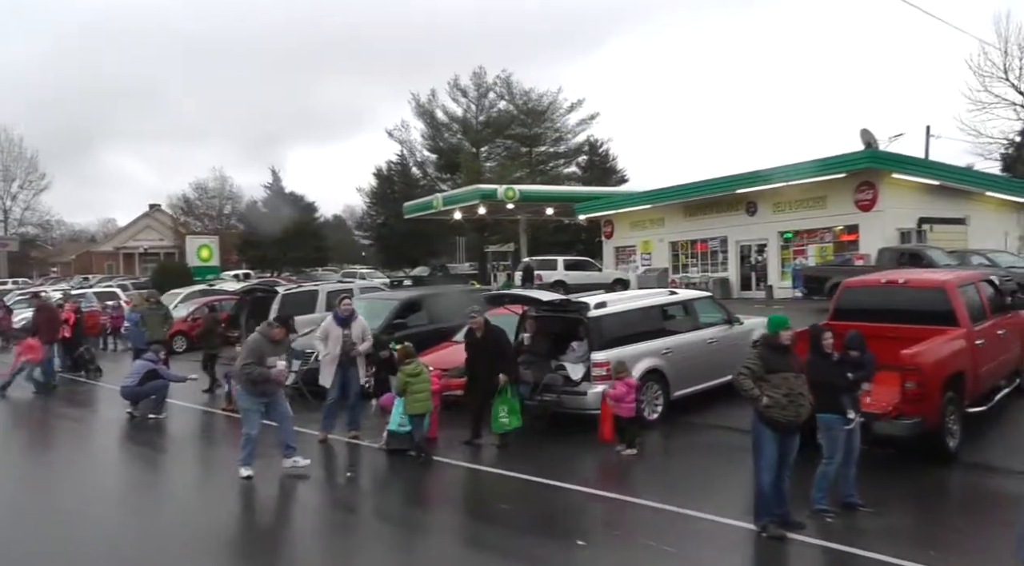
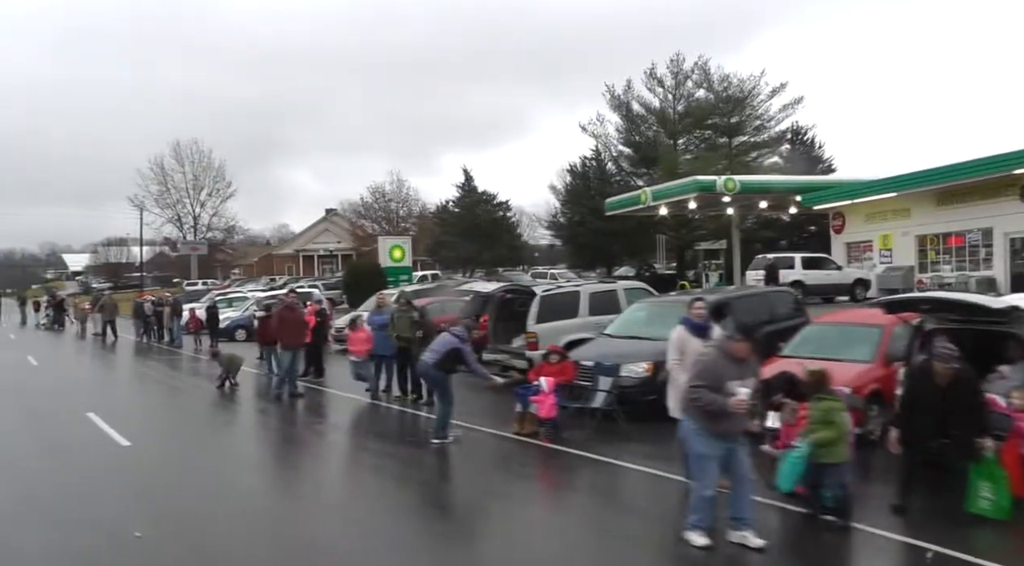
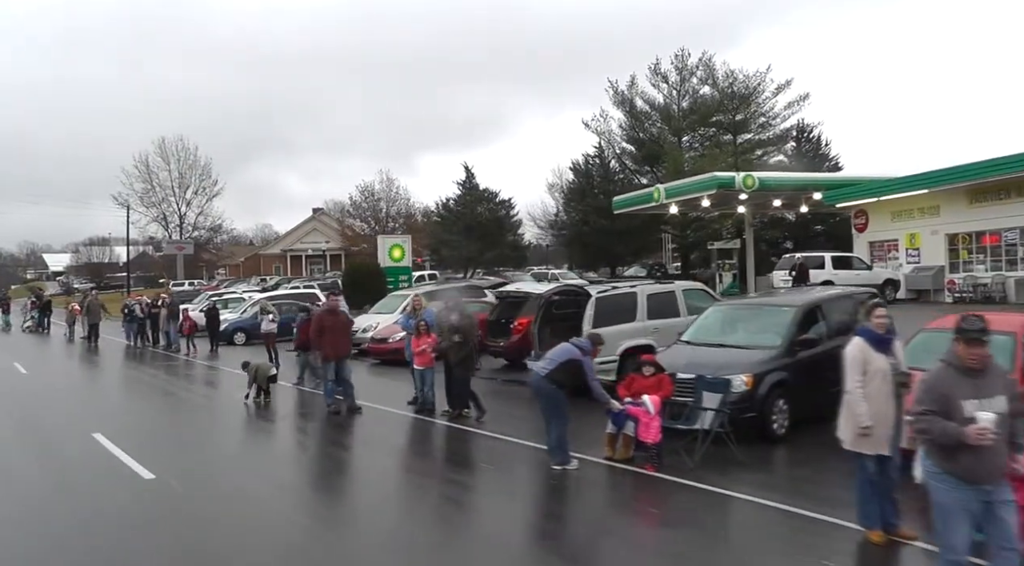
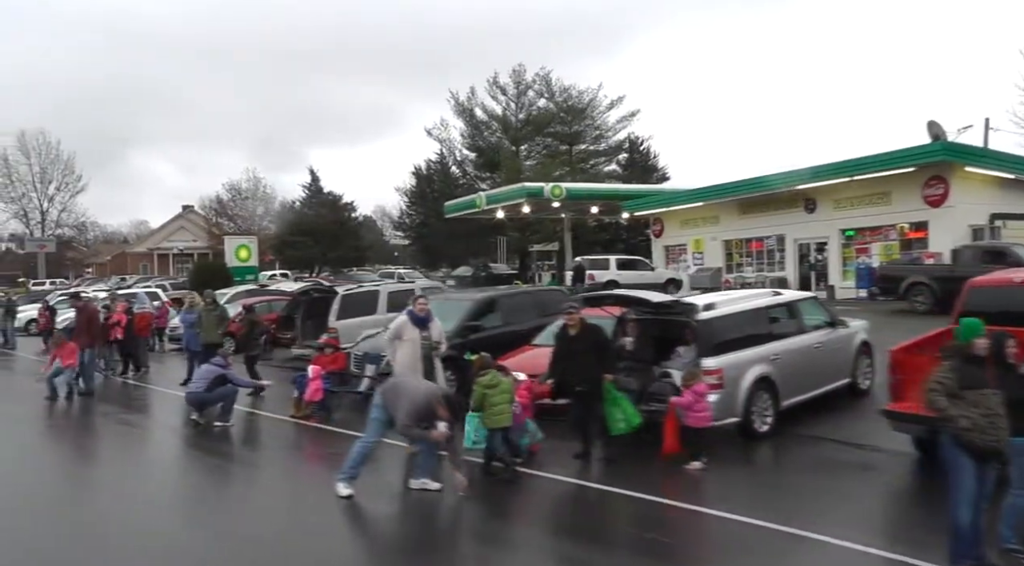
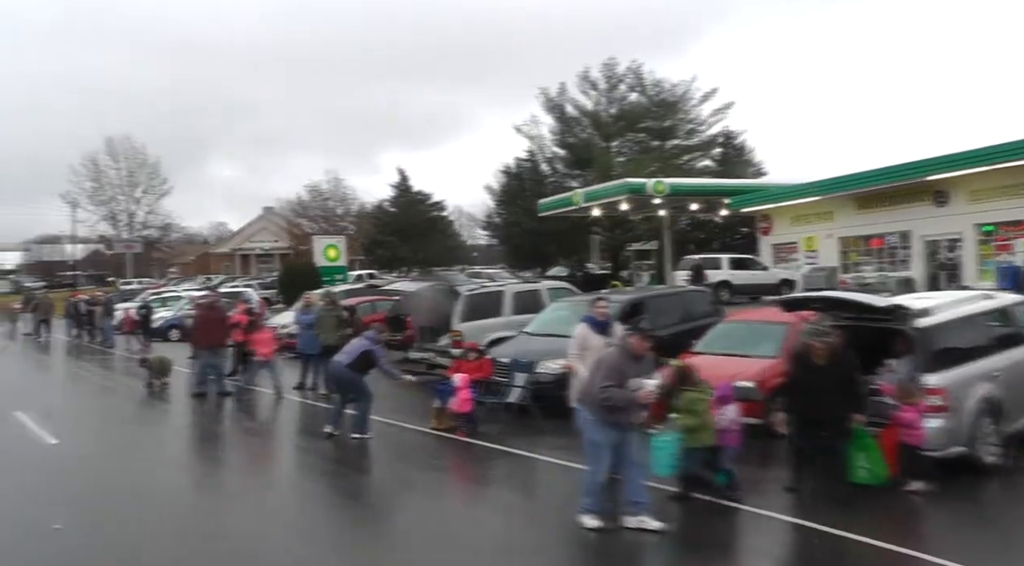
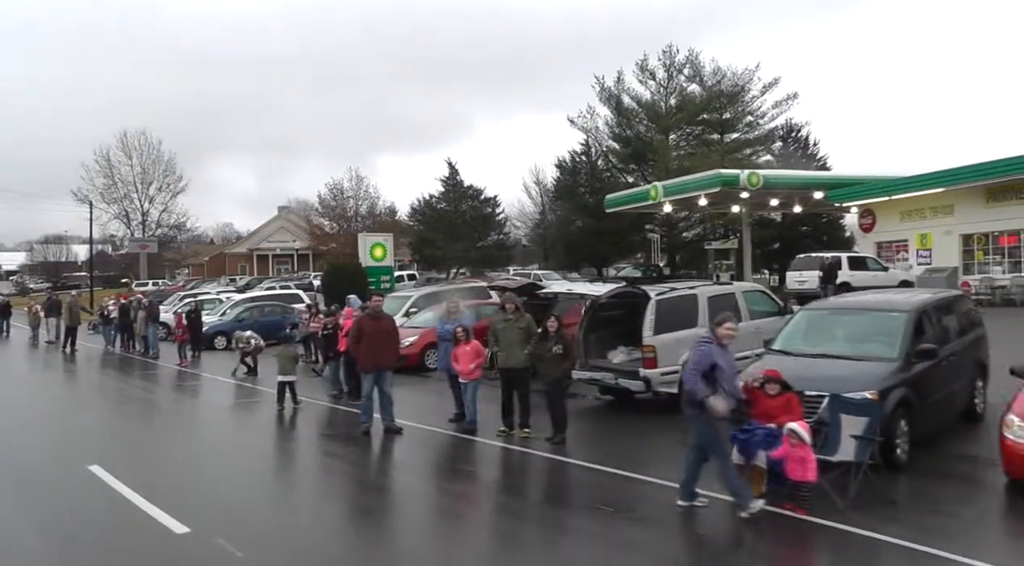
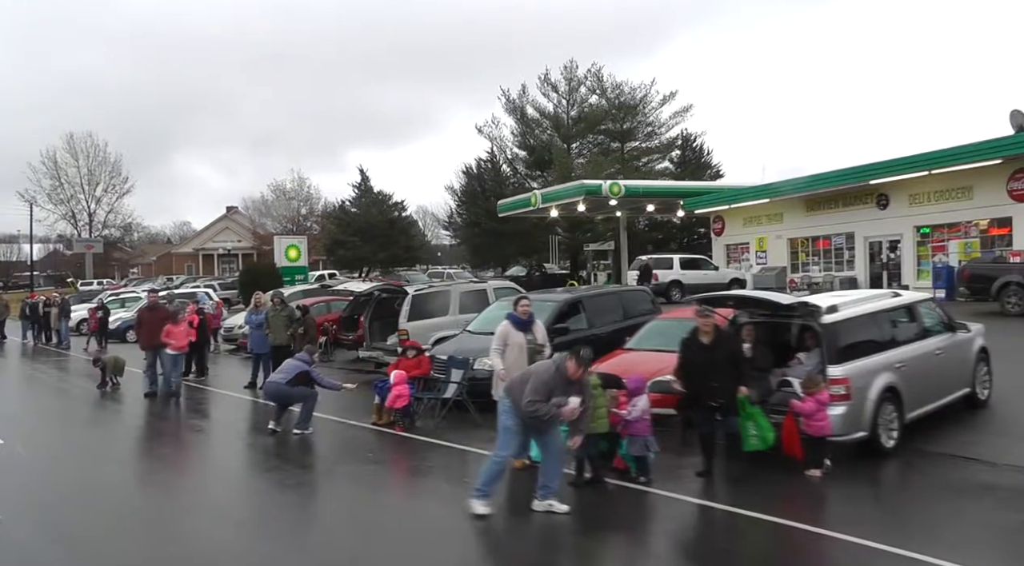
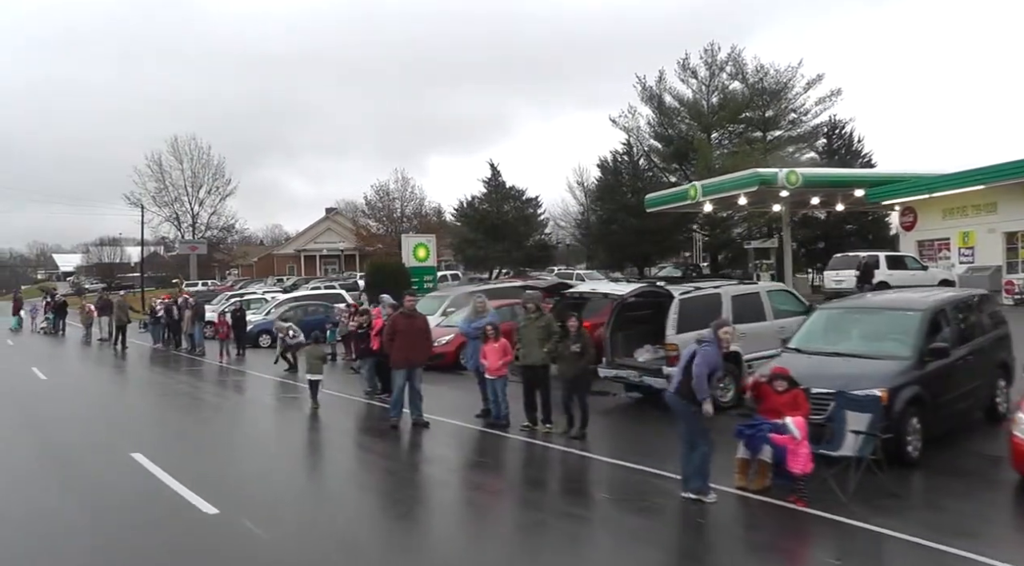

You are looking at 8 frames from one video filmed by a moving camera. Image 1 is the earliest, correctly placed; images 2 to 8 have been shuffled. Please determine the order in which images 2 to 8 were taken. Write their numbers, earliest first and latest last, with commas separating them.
4, 7, 5, 2, 3, 8, 6
